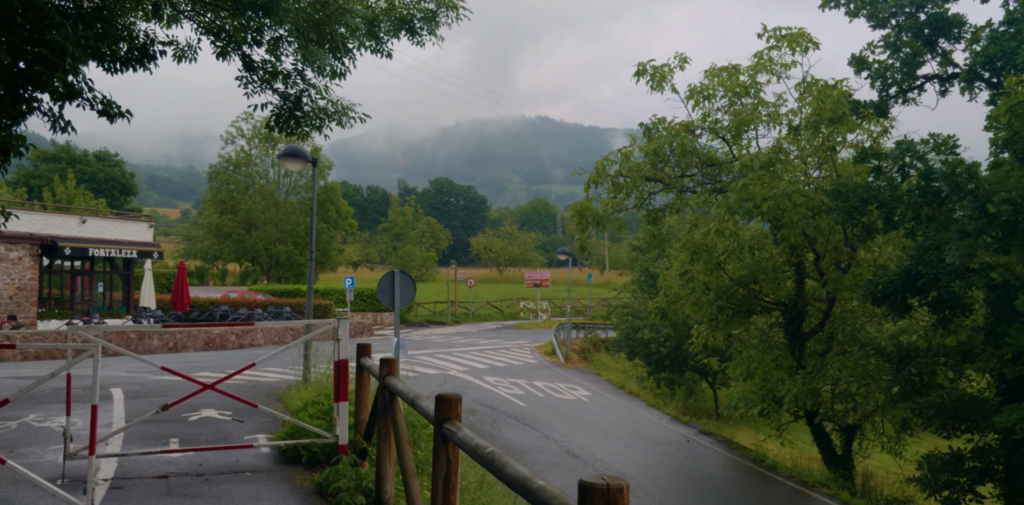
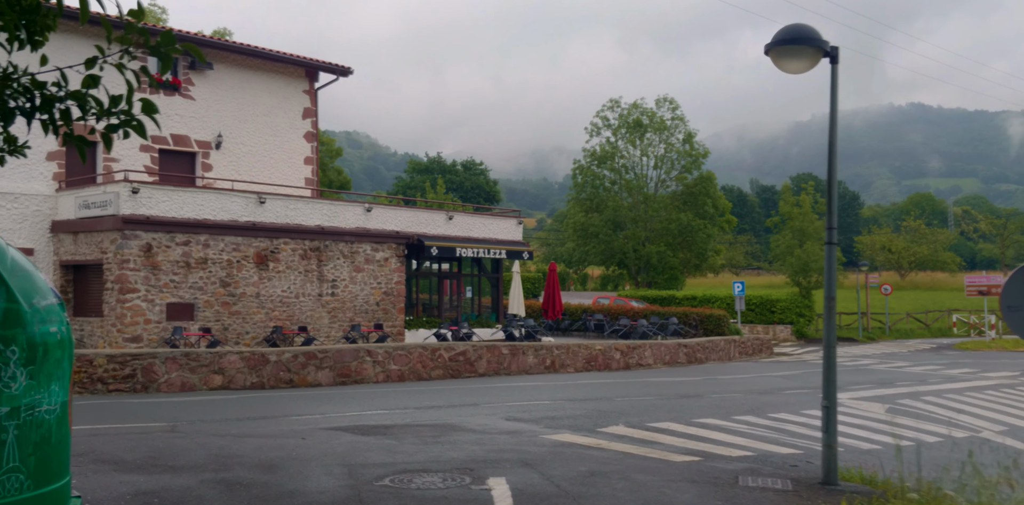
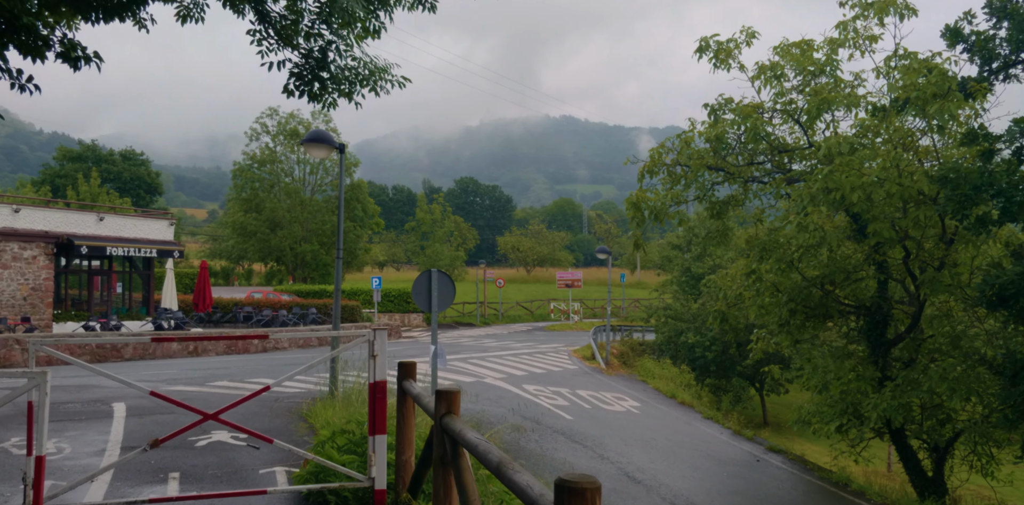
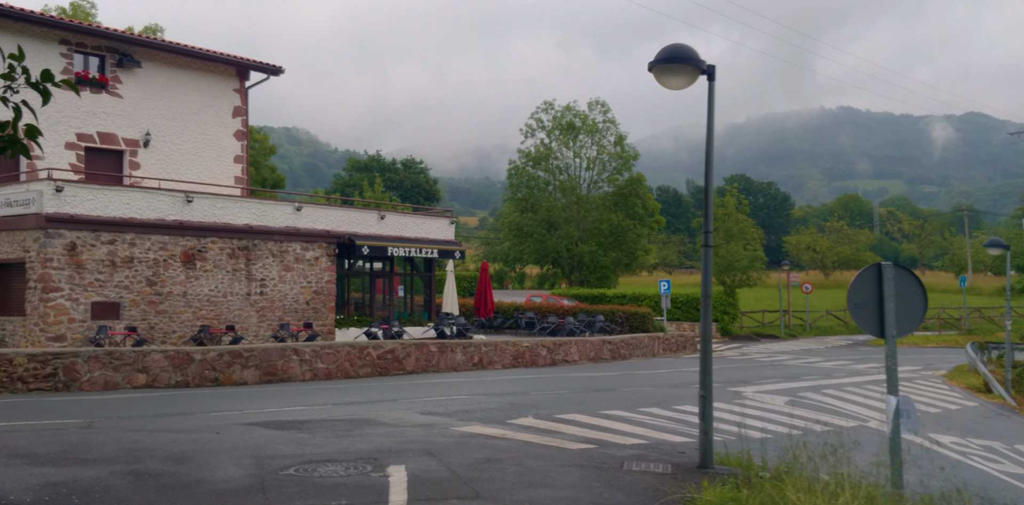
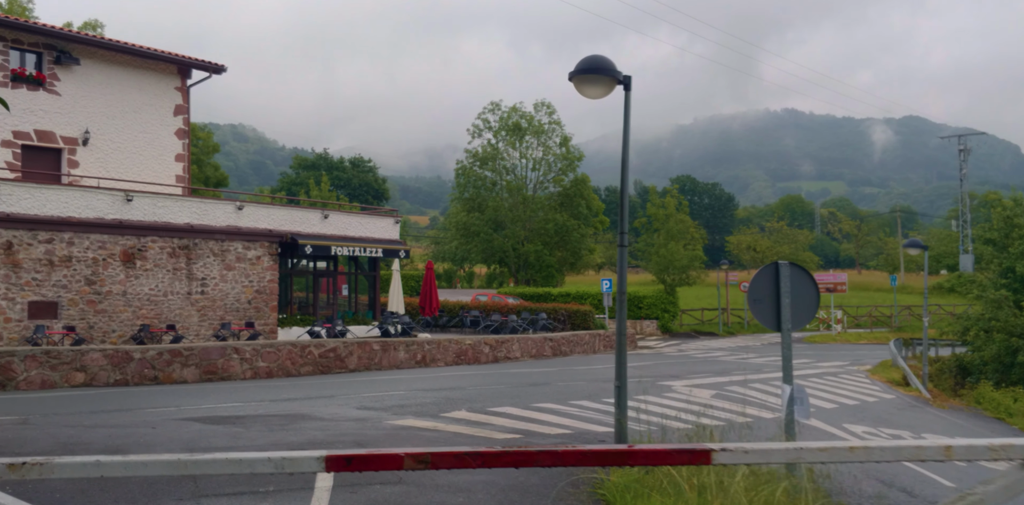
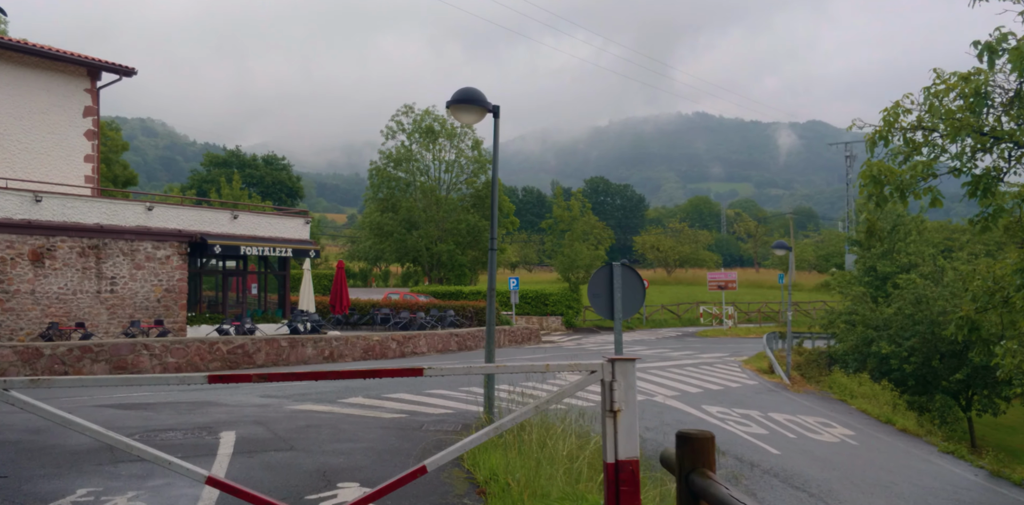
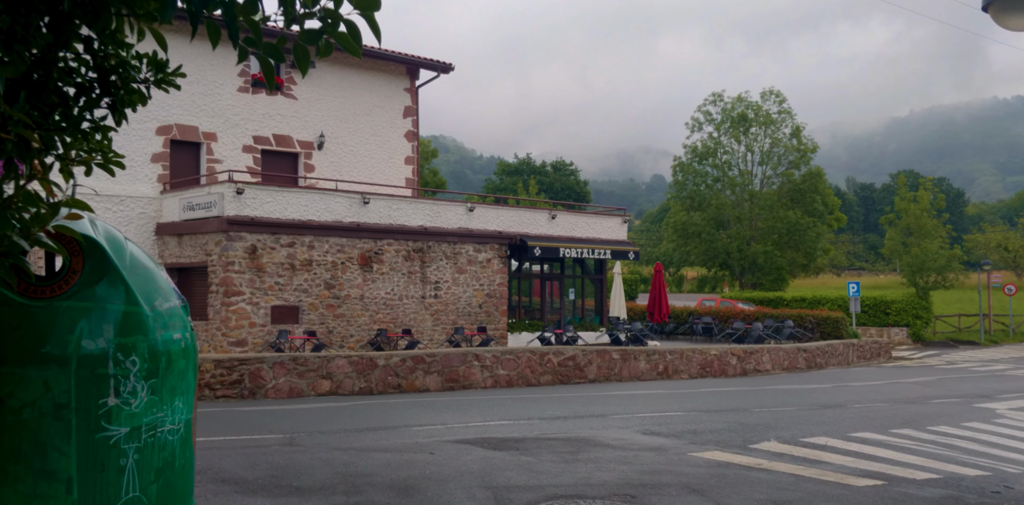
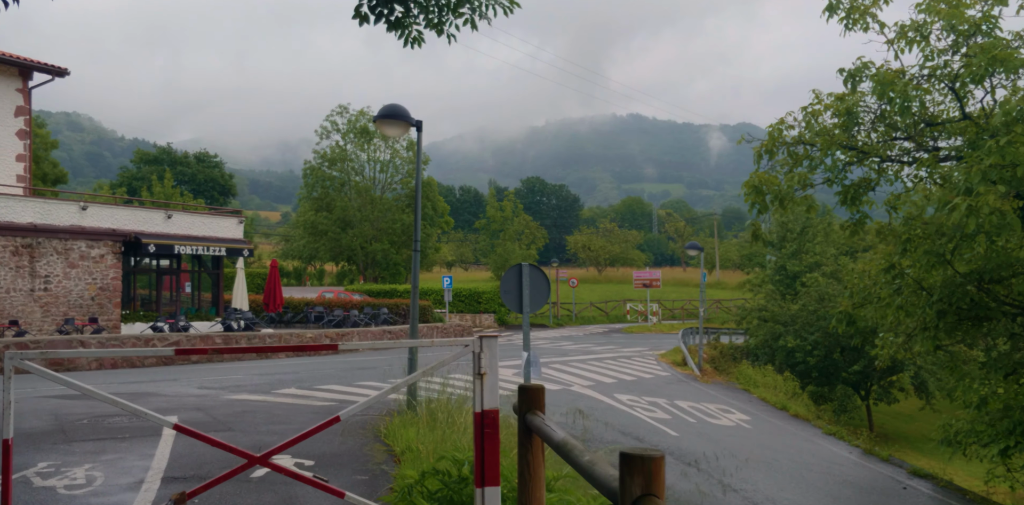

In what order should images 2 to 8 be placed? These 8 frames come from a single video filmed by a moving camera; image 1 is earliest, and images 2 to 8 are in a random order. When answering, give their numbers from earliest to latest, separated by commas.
3, 8, 6, 5, 4, 2, 7
